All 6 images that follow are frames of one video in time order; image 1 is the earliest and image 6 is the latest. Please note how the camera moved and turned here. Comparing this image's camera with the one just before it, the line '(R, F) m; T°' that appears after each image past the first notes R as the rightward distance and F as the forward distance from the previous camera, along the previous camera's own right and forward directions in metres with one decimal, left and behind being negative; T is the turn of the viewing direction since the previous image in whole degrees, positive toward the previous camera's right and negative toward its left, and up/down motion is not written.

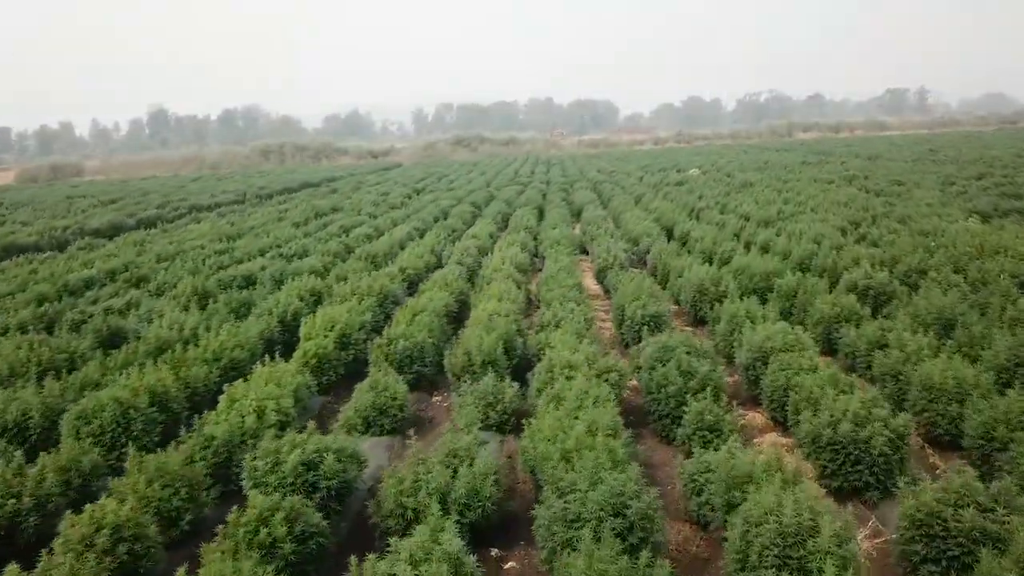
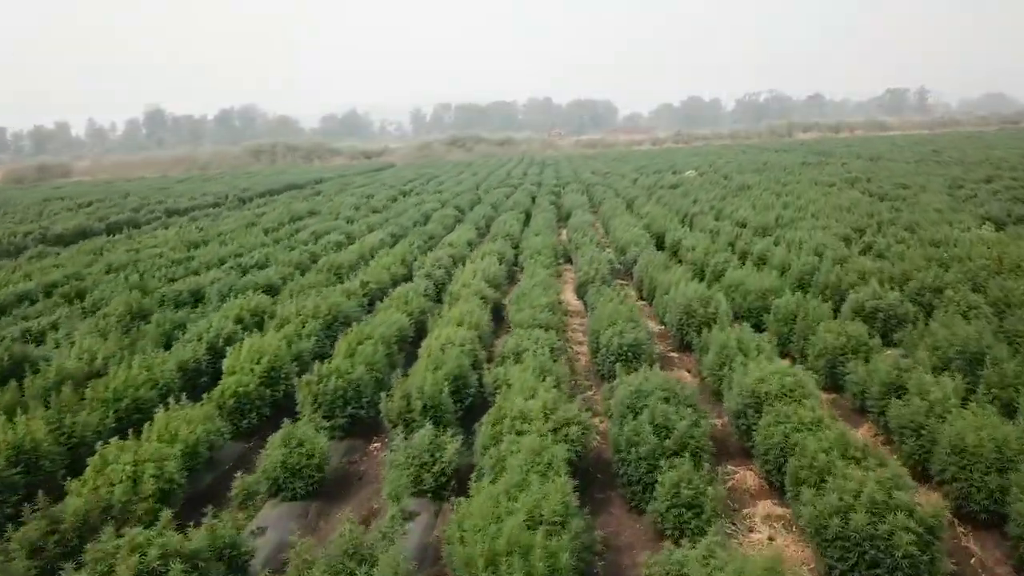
(+0.4, +1.0) m; 0°
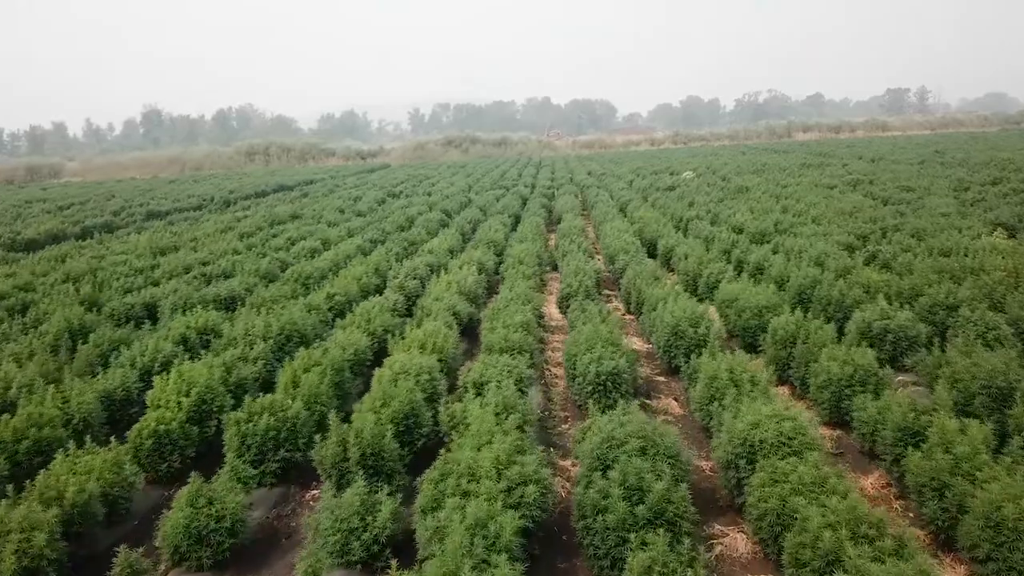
(+0.3, +0.8) m; 0°
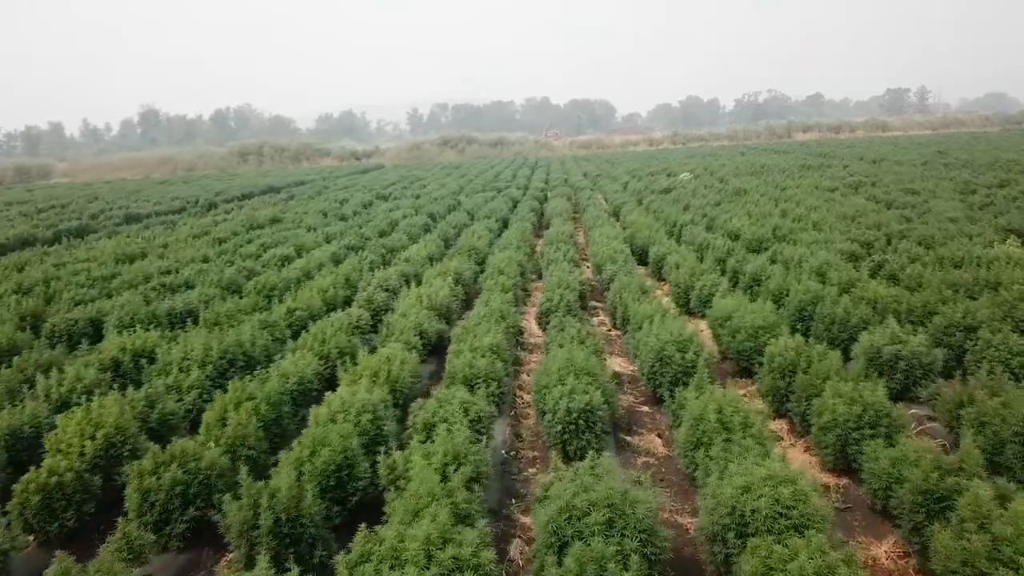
(+0.3, +0.8) m; 0°
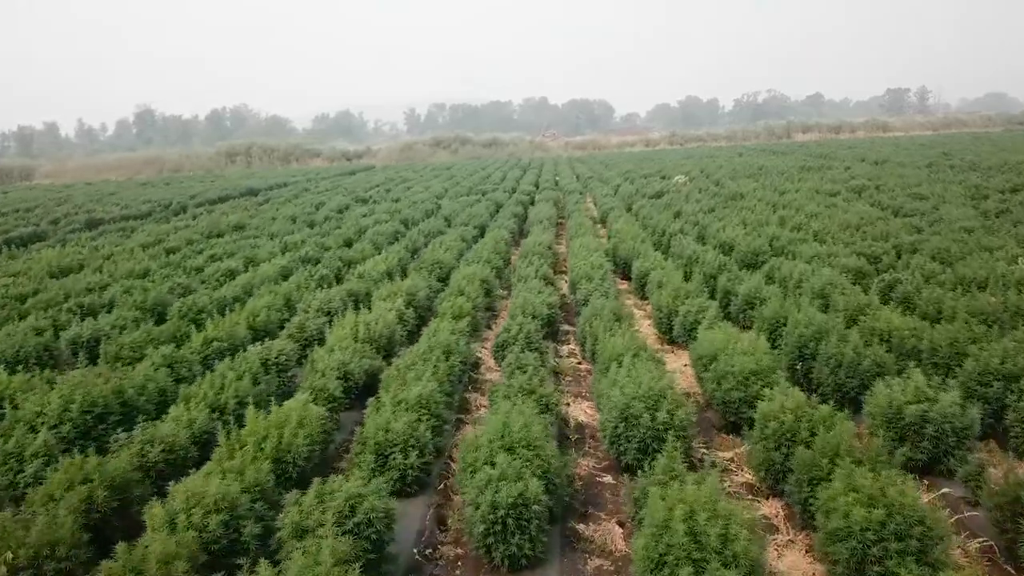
(+0.5, +1.3) m; 0°
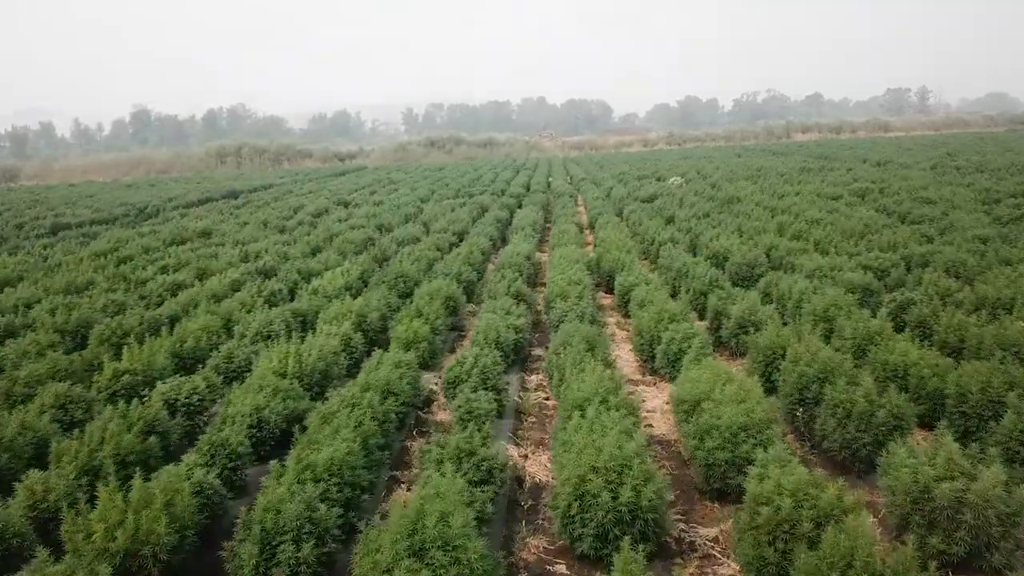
(+0.4, +1.1) m; 0°
